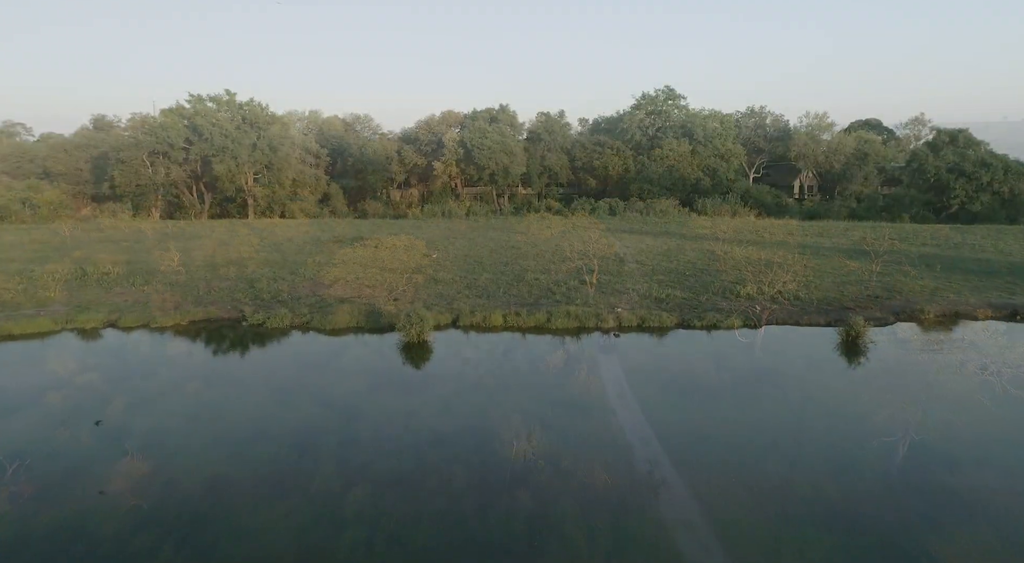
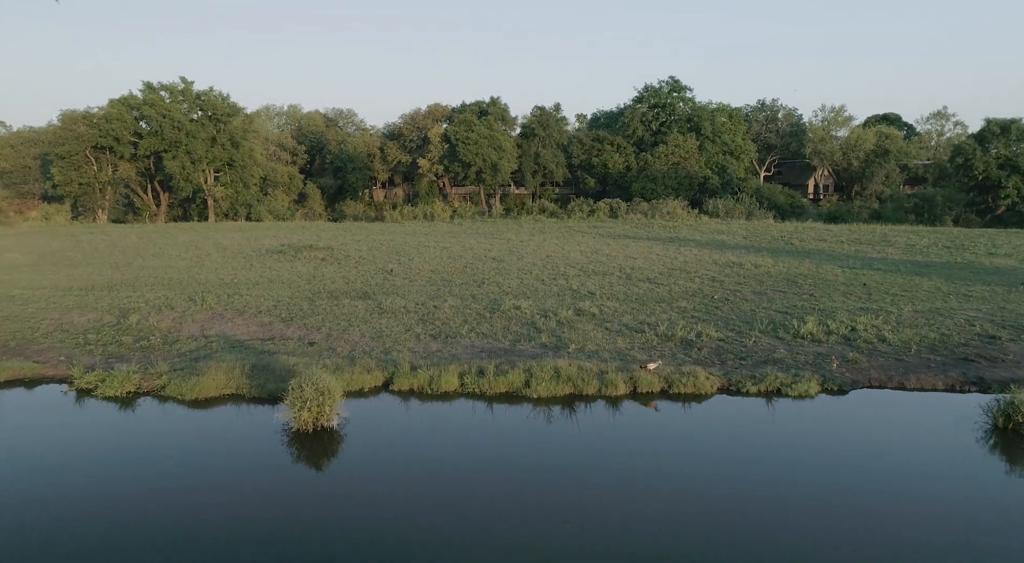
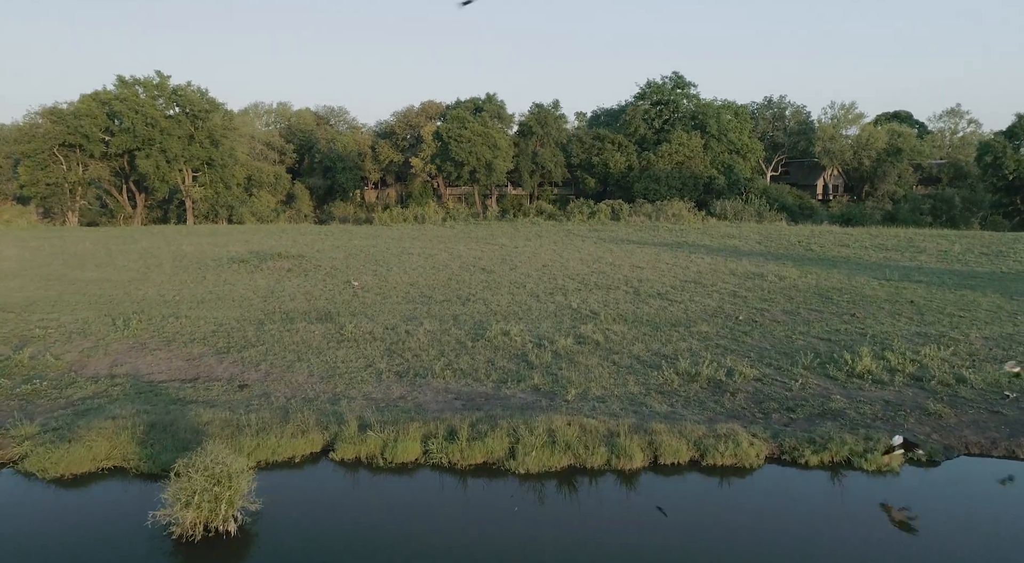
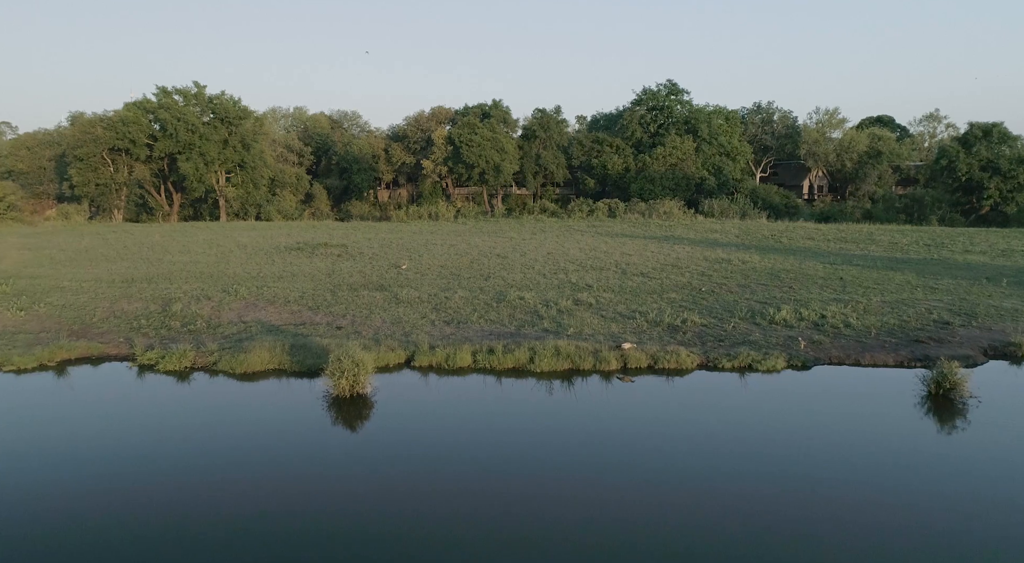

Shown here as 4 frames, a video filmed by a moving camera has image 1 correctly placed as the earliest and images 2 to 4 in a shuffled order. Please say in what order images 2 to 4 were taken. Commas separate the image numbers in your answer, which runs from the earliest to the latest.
4, 2, 3
